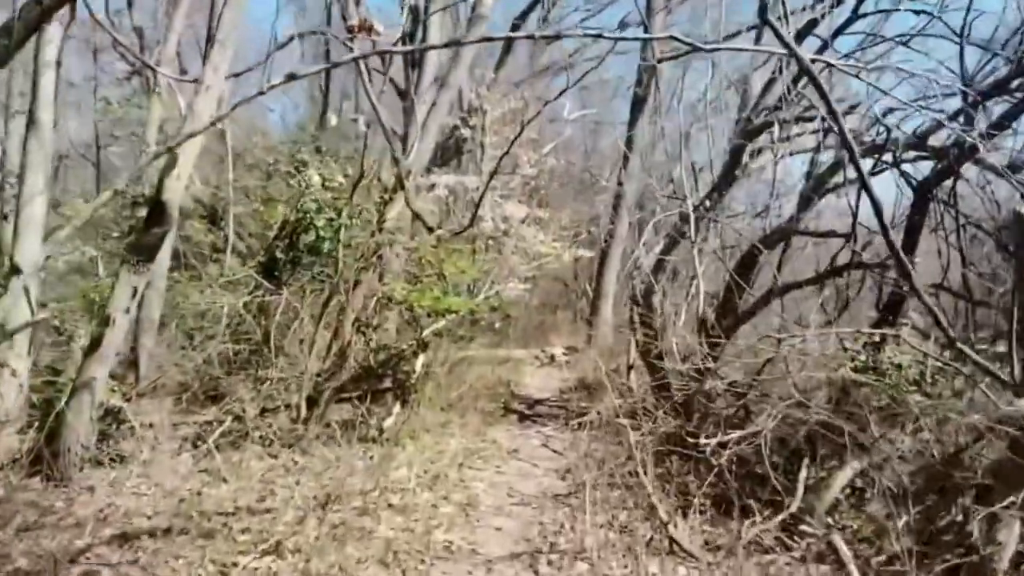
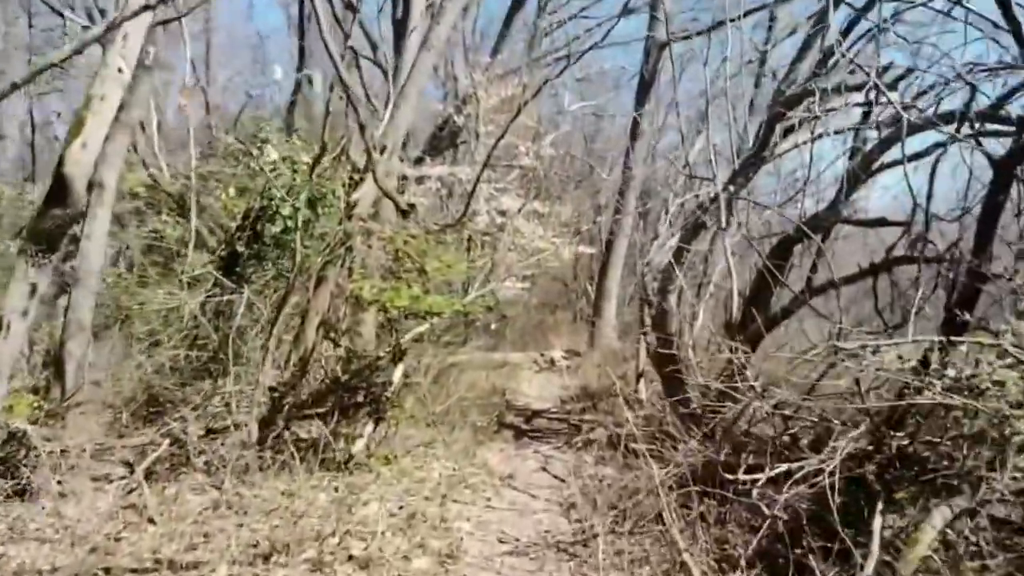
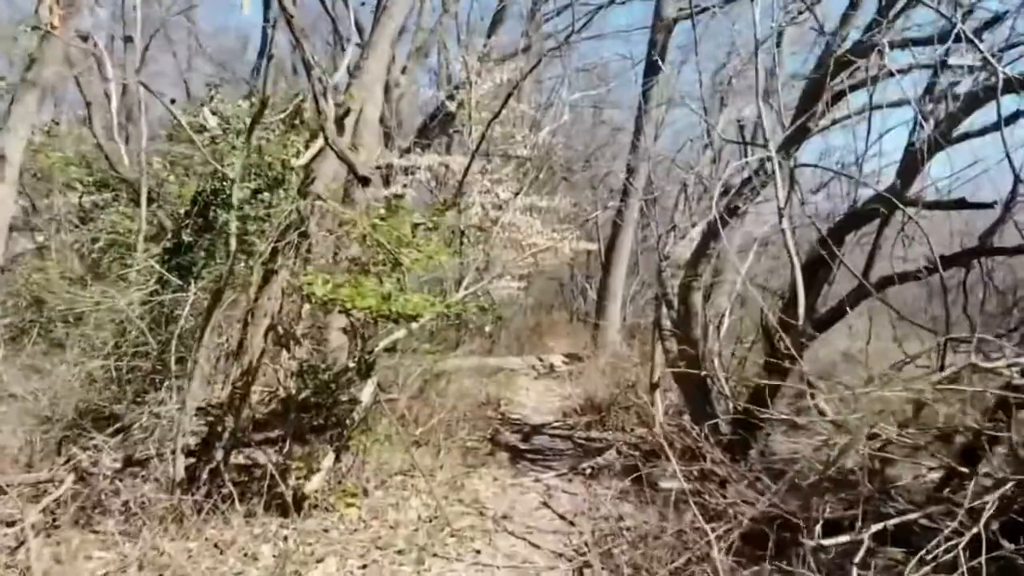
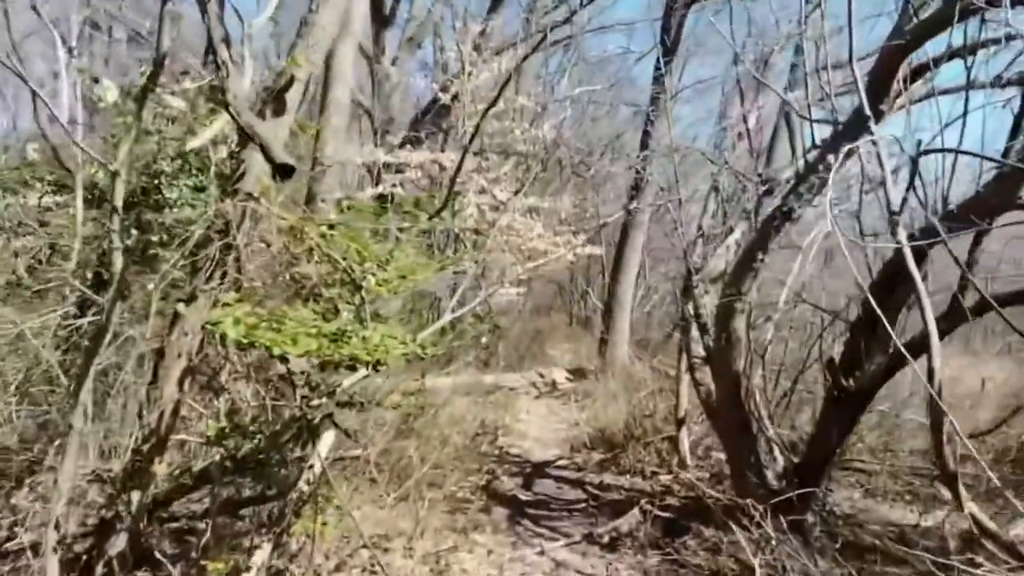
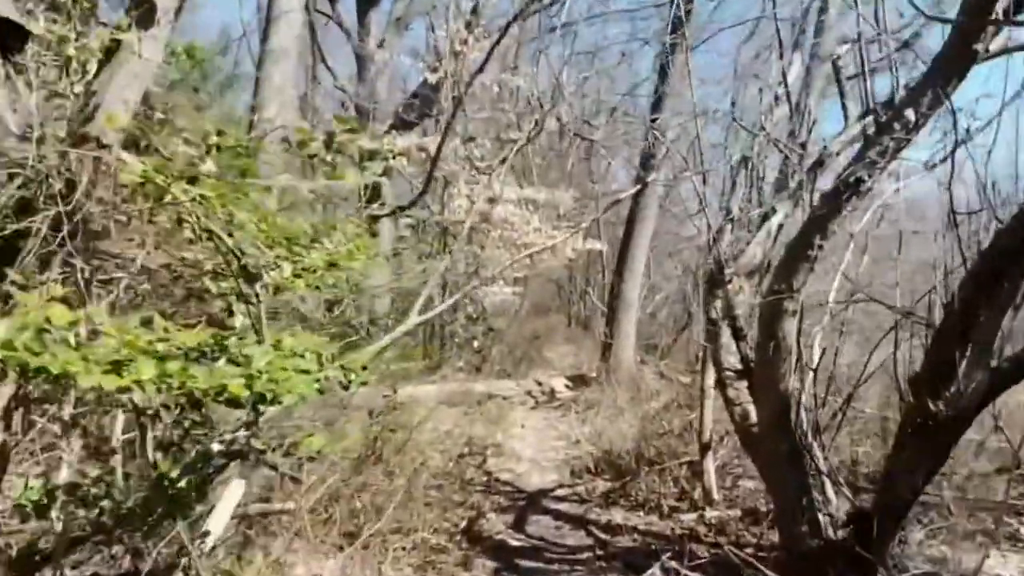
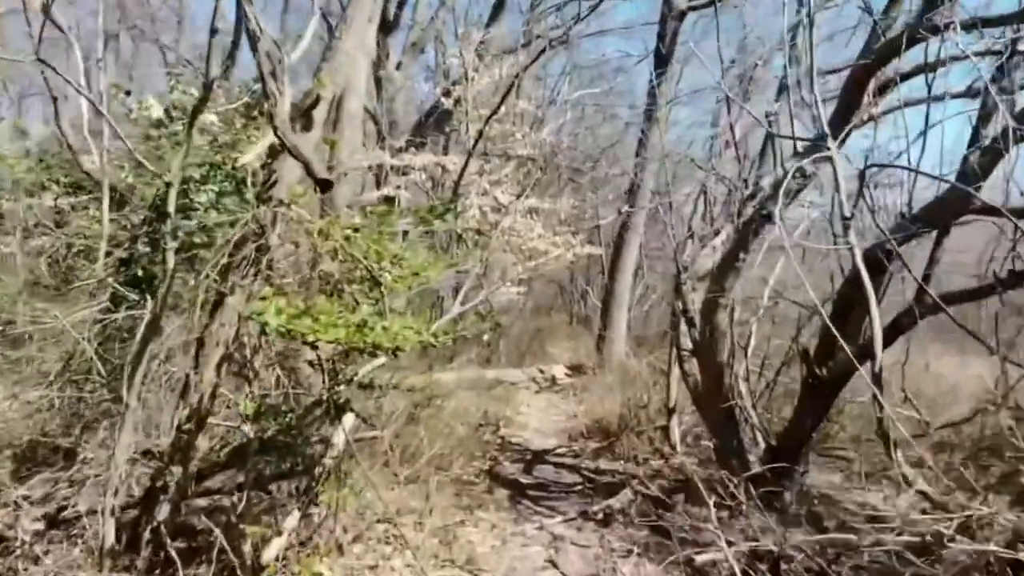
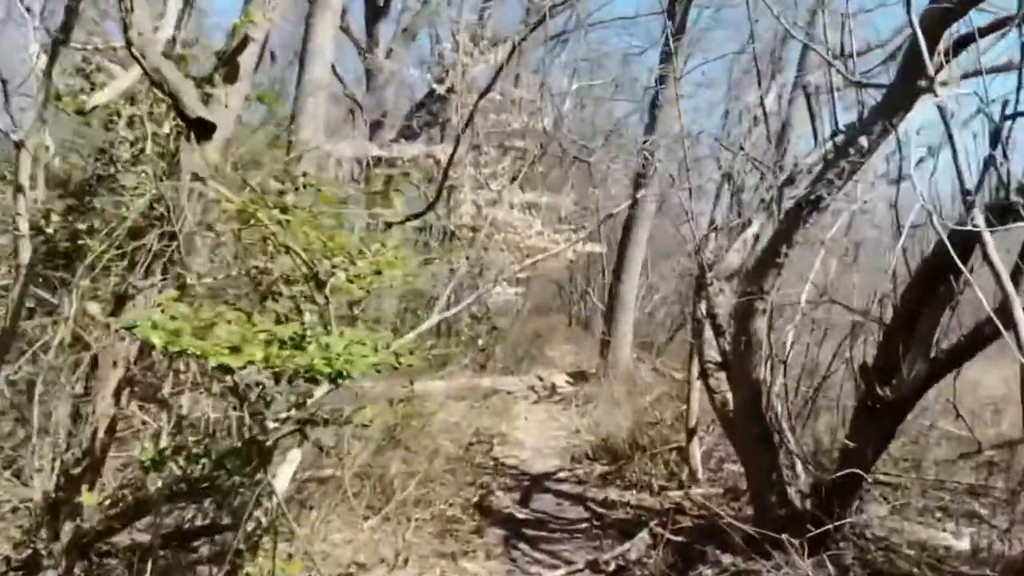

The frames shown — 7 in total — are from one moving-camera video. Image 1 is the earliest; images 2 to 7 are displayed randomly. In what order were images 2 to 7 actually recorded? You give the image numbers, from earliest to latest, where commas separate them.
2, 3, 6, 4, 7, 5
